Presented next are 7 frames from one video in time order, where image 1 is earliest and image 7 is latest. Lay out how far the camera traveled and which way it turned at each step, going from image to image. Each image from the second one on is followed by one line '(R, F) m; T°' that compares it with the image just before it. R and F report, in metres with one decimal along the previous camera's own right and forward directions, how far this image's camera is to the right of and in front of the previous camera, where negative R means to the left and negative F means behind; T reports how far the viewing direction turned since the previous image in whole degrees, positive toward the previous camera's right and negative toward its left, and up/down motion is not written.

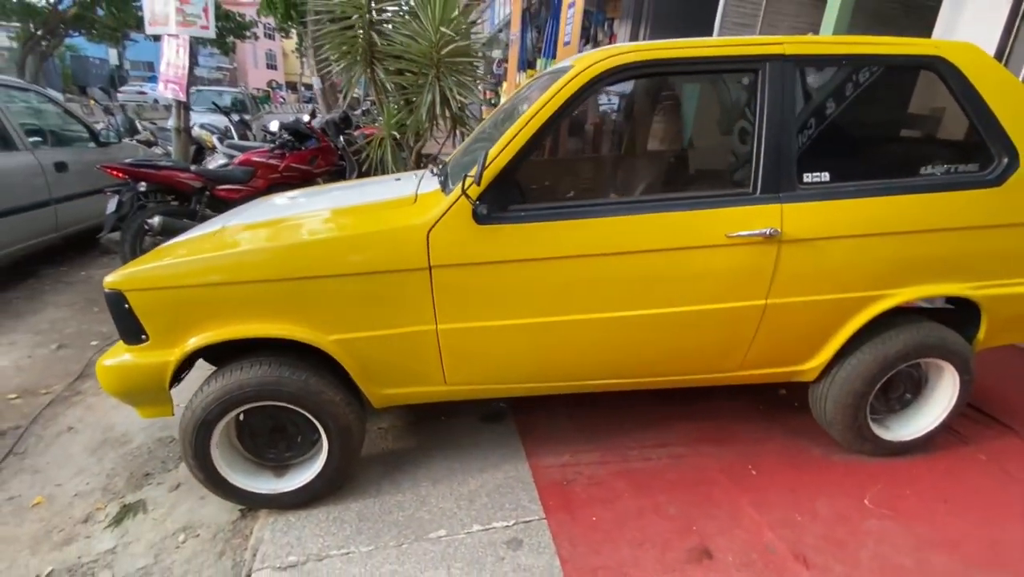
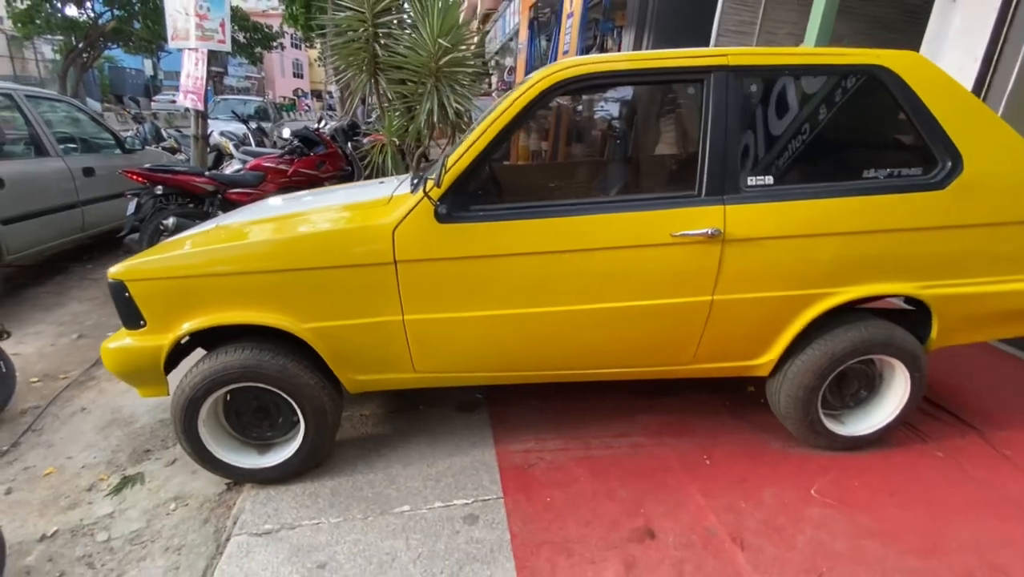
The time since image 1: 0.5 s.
(+0.3, -0.2) m; -2°
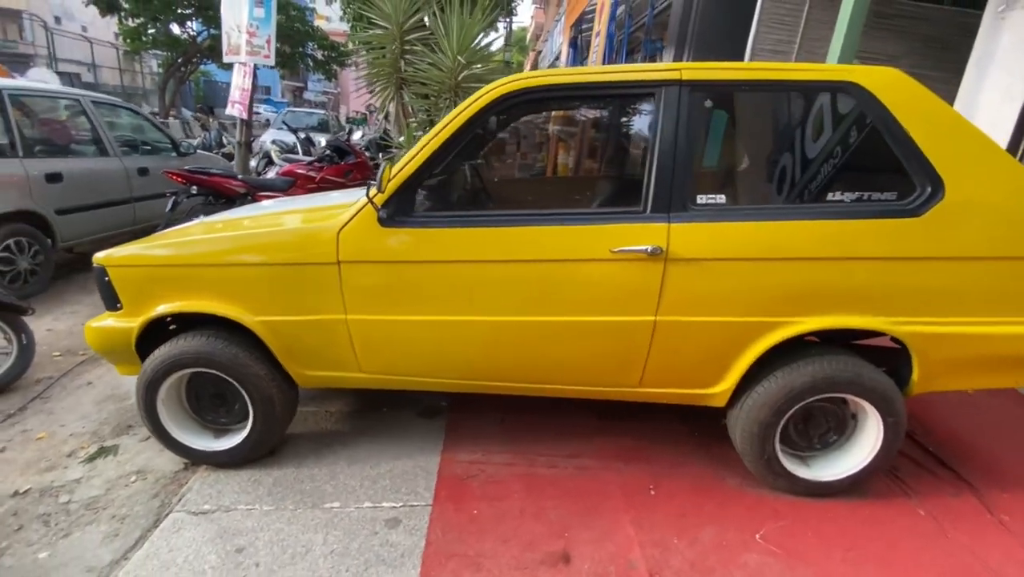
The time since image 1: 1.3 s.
(+0.6, 0.0) m; -7°
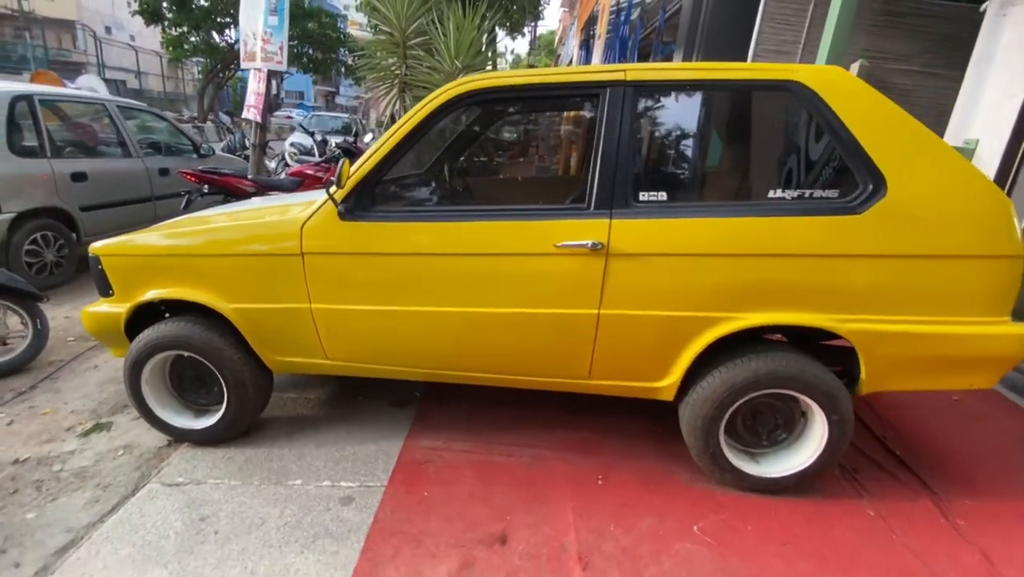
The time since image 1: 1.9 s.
(+0.4, -0.1) m; -3°
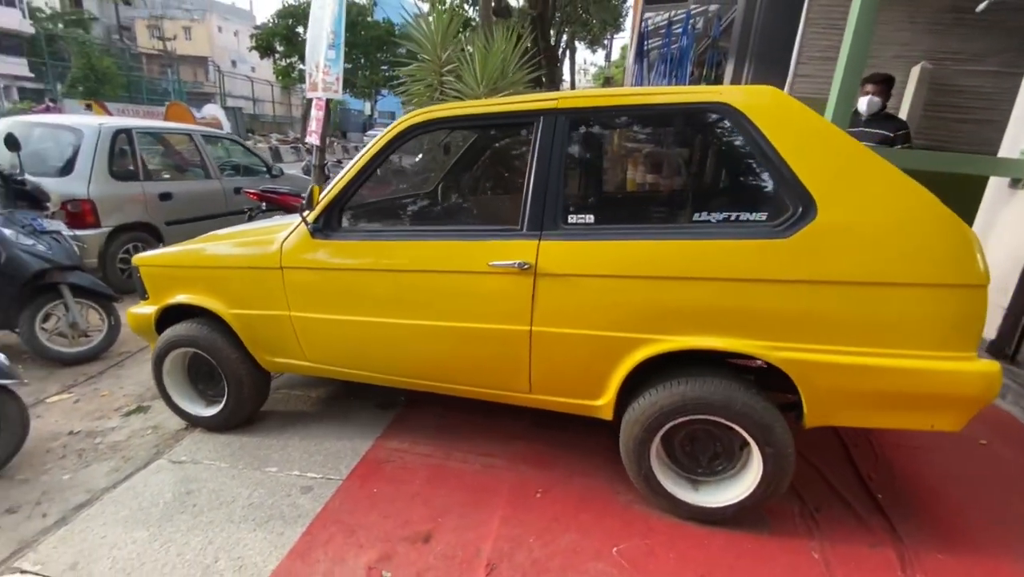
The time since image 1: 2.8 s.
(+0.7, -0.1) m; -10°
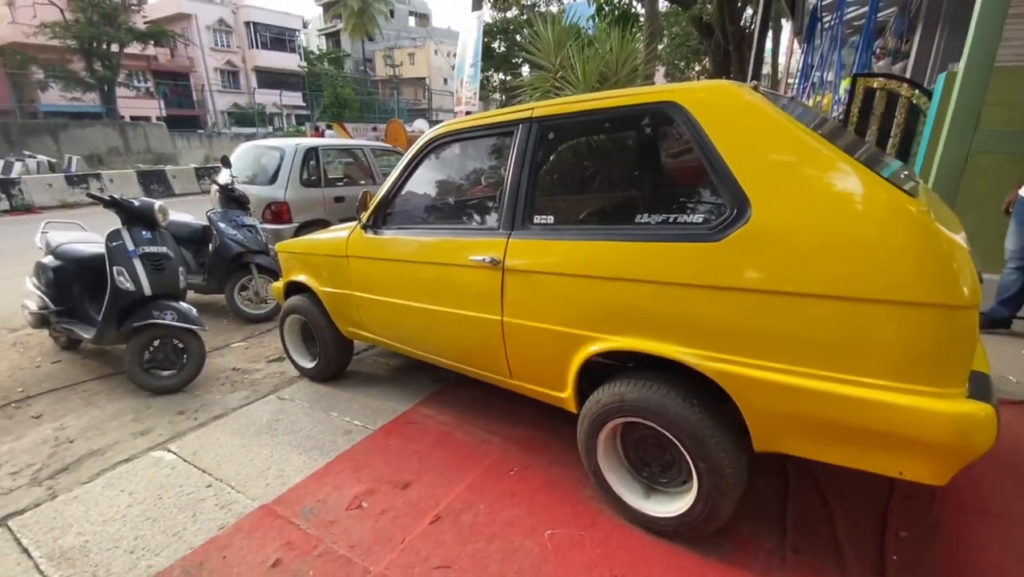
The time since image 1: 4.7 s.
(+1.1, 0.0) m; -21°
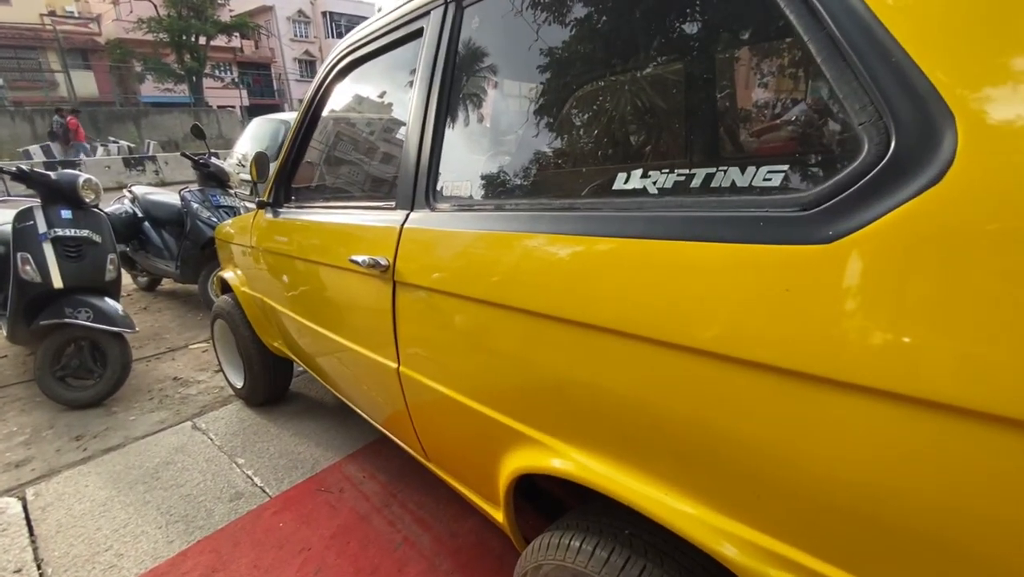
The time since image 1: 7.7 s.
(+0.5, +1.2) m; -8°
